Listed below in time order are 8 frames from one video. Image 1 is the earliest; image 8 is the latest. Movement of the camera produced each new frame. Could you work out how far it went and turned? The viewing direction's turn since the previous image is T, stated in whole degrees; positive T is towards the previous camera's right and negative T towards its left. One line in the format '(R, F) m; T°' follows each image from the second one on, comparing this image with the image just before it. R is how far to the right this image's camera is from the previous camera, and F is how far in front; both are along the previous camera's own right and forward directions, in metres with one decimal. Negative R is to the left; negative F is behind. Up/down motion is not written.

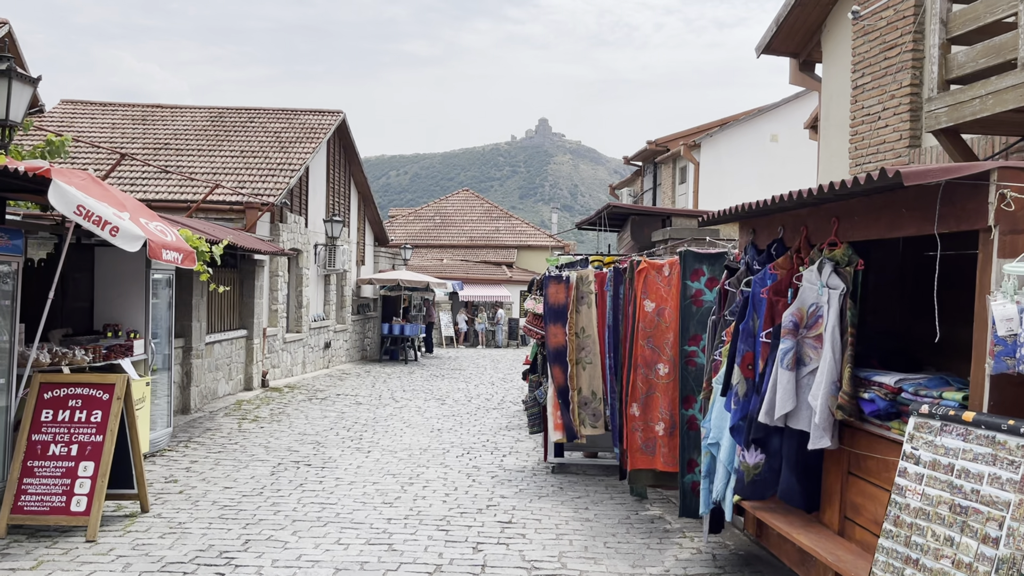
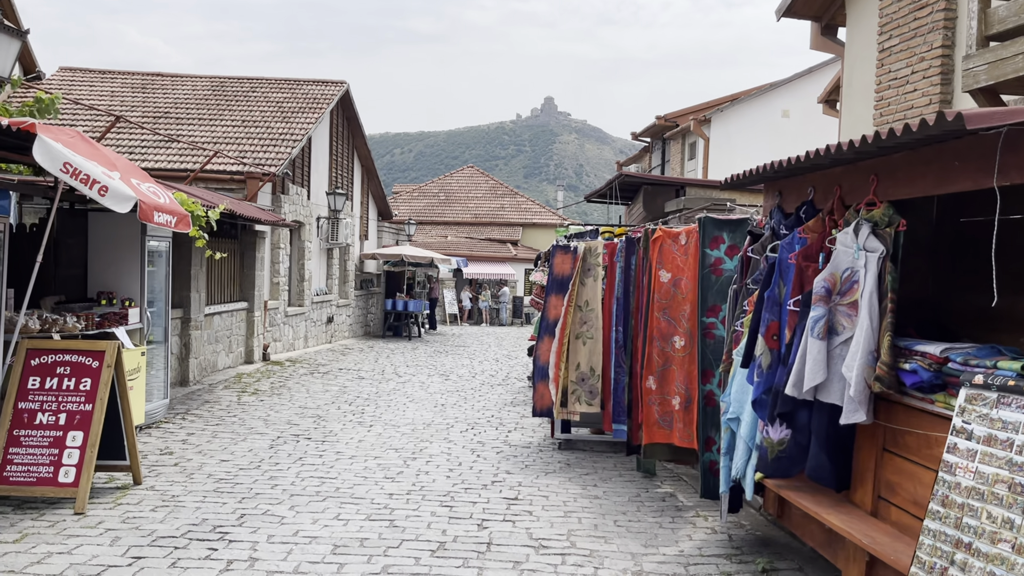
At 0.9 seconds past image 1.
(0.0, +0.3) m; 0°
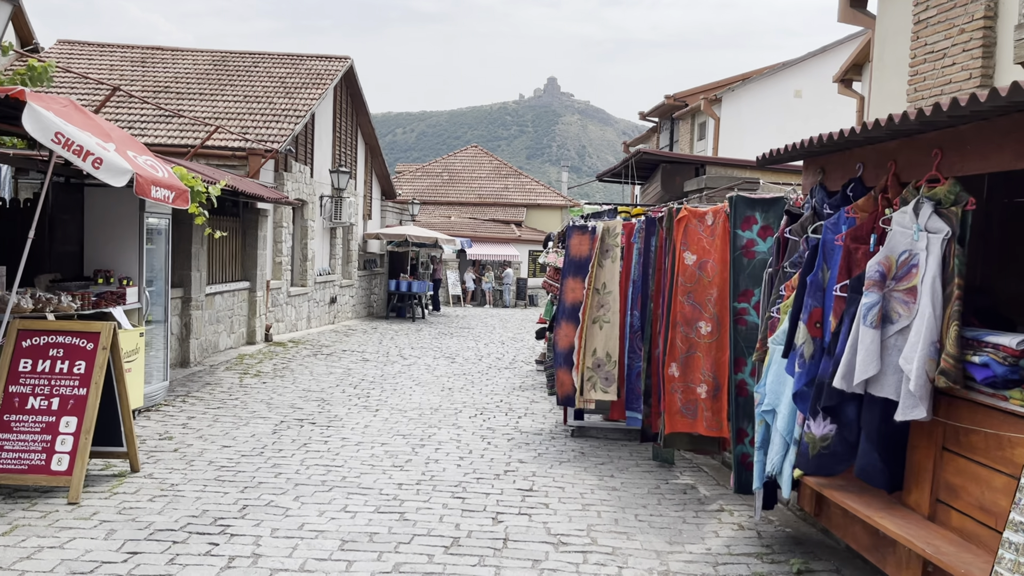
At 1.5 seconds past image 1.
(-0.1, +0.3) m; 0°
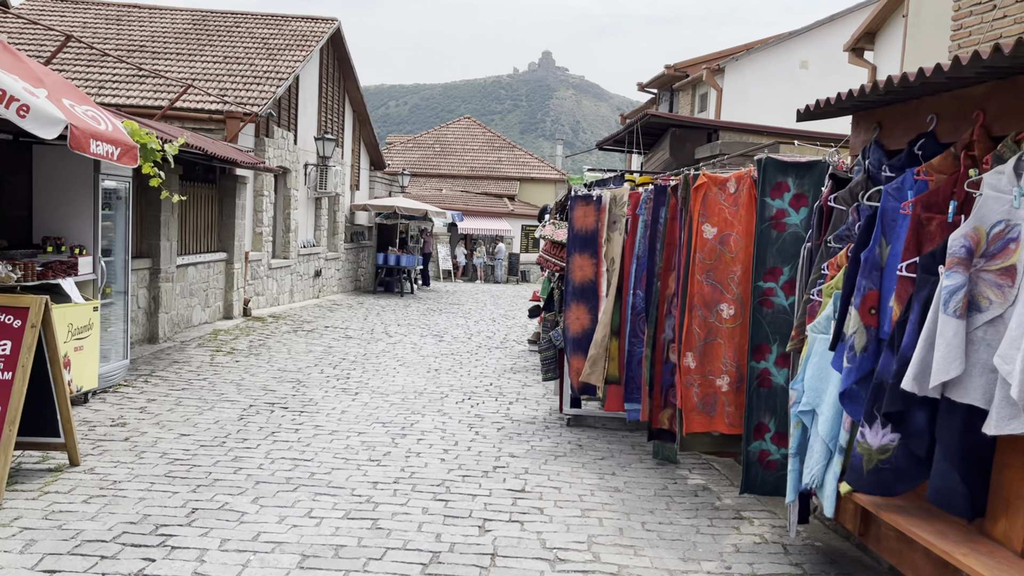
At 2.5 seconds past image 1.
(0.0, +0.7) m; +1°
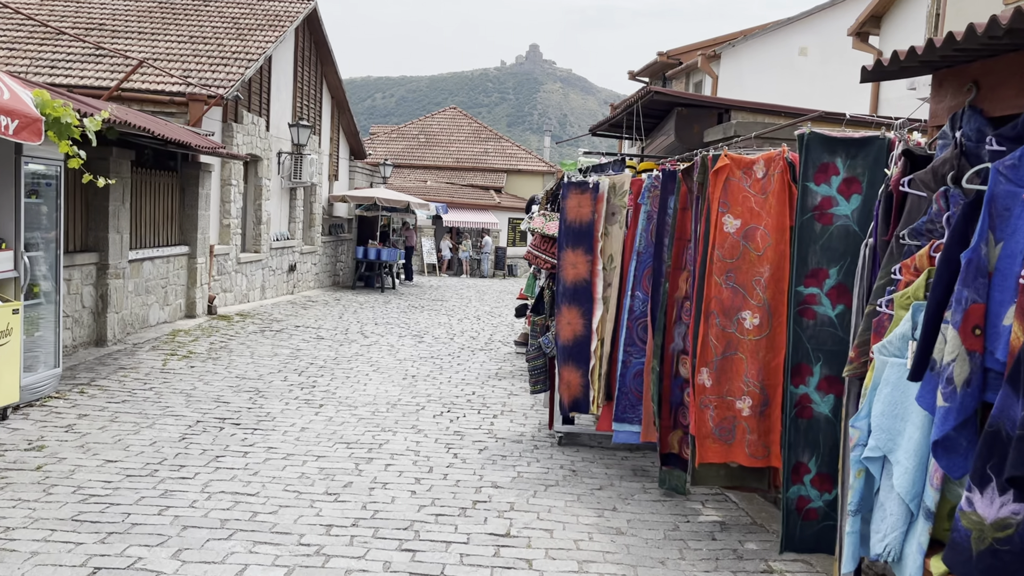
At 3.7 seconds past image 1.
(0.0, +0.9) m; +1°
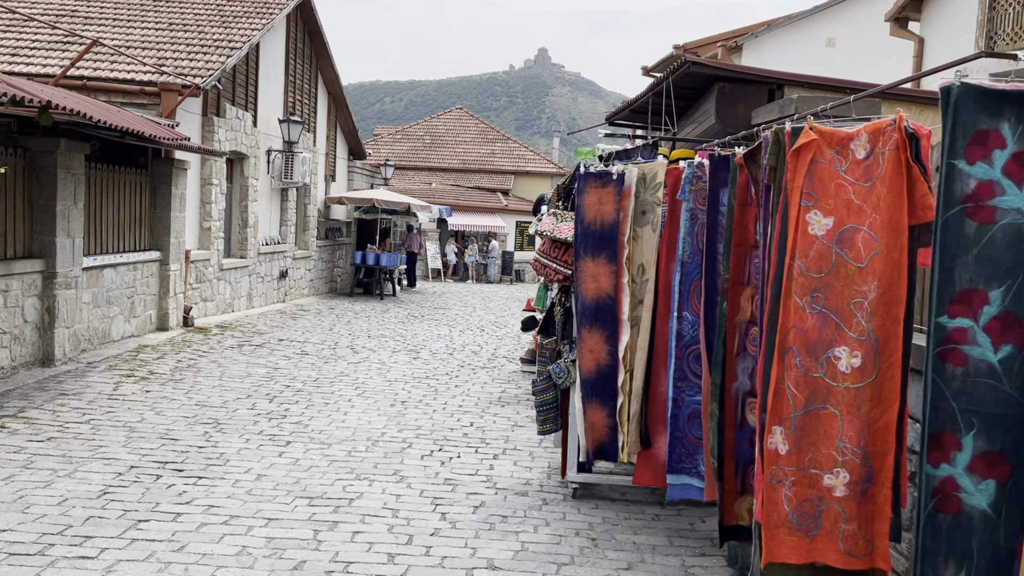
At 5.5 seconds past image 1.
(0.0, +1.2) m; -1°
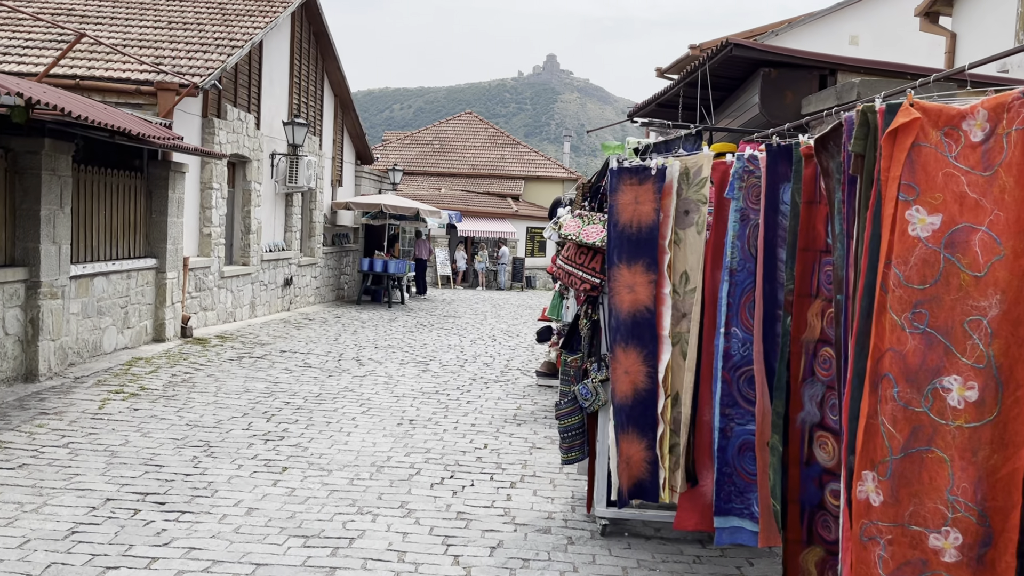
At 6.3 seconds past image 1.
(-0.1, +0.6) m; -1°
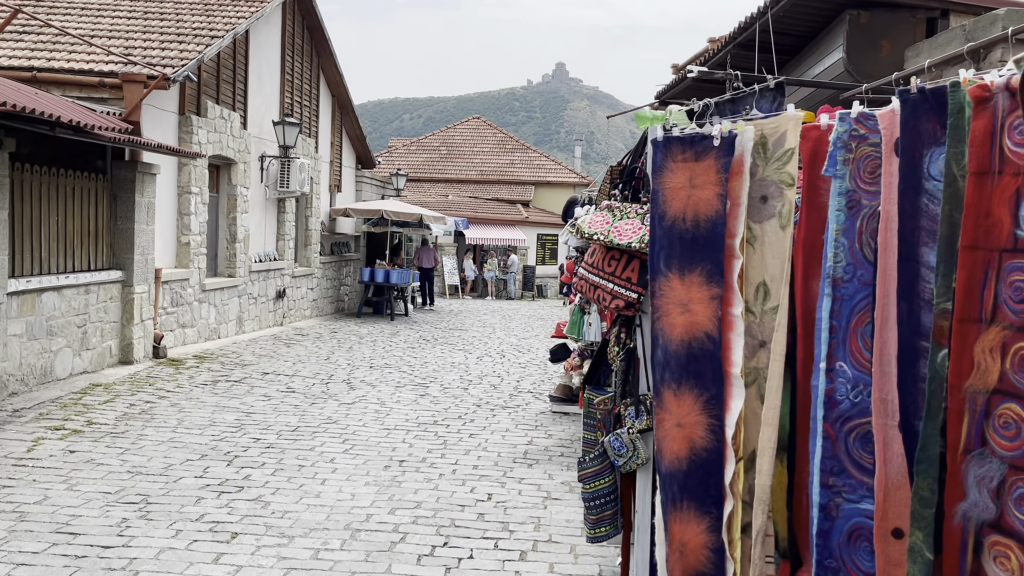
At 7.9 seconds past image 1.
(0.0, +1.2) m; -1°
